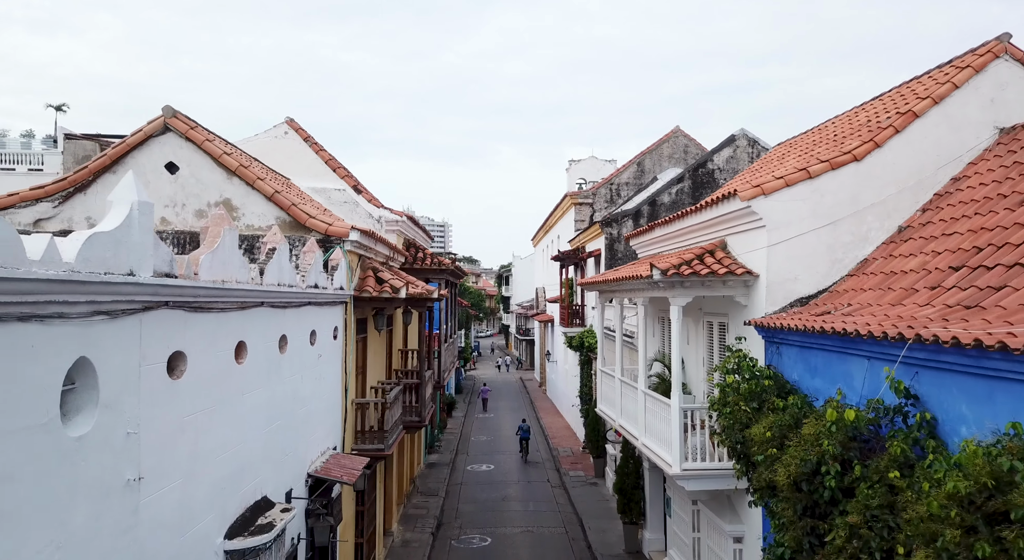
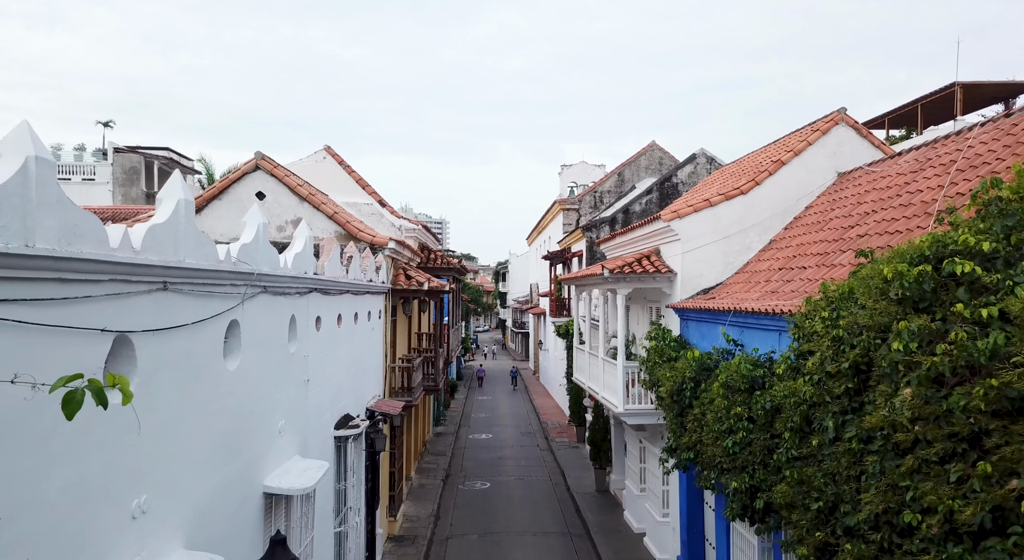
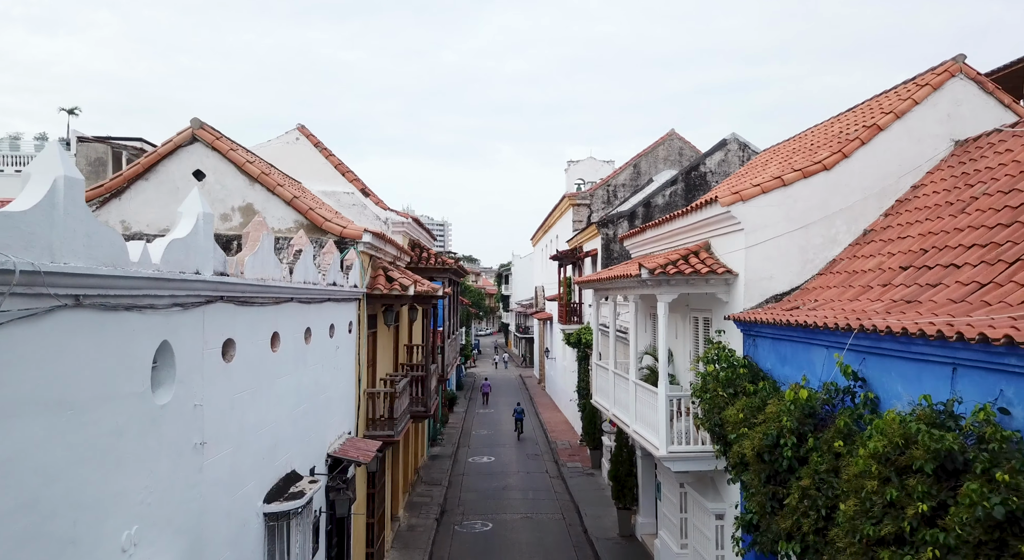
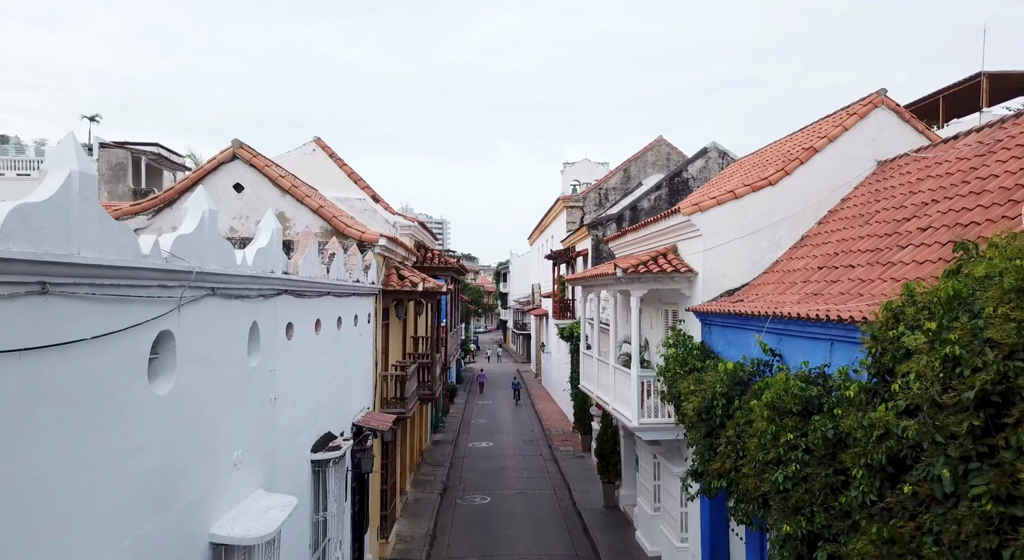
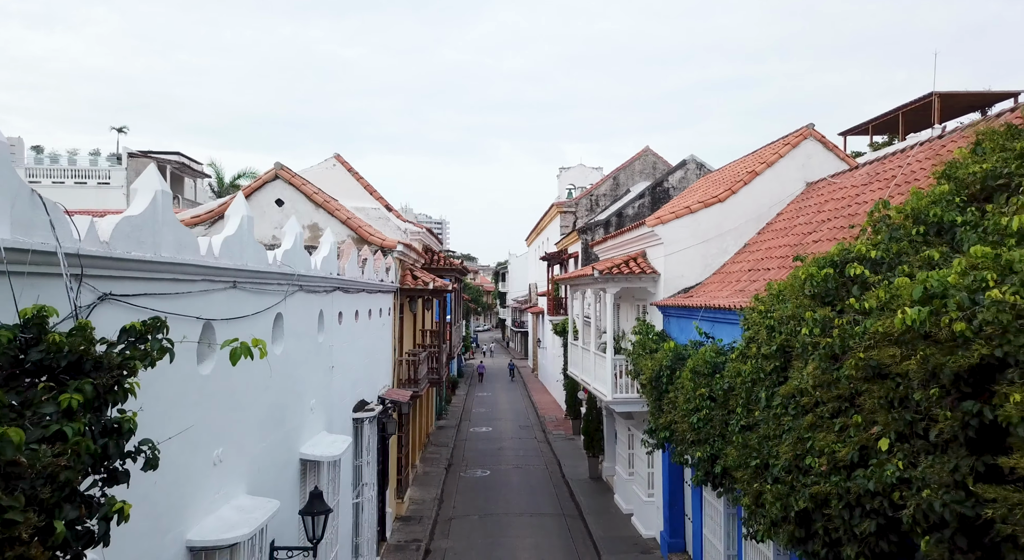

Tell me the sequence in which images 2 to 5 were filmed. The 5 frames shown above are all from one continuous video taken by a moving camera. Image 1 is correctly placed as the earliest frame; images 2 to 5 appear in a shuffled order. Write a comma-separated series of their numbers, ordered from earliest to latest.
3, 4, 2, 5
